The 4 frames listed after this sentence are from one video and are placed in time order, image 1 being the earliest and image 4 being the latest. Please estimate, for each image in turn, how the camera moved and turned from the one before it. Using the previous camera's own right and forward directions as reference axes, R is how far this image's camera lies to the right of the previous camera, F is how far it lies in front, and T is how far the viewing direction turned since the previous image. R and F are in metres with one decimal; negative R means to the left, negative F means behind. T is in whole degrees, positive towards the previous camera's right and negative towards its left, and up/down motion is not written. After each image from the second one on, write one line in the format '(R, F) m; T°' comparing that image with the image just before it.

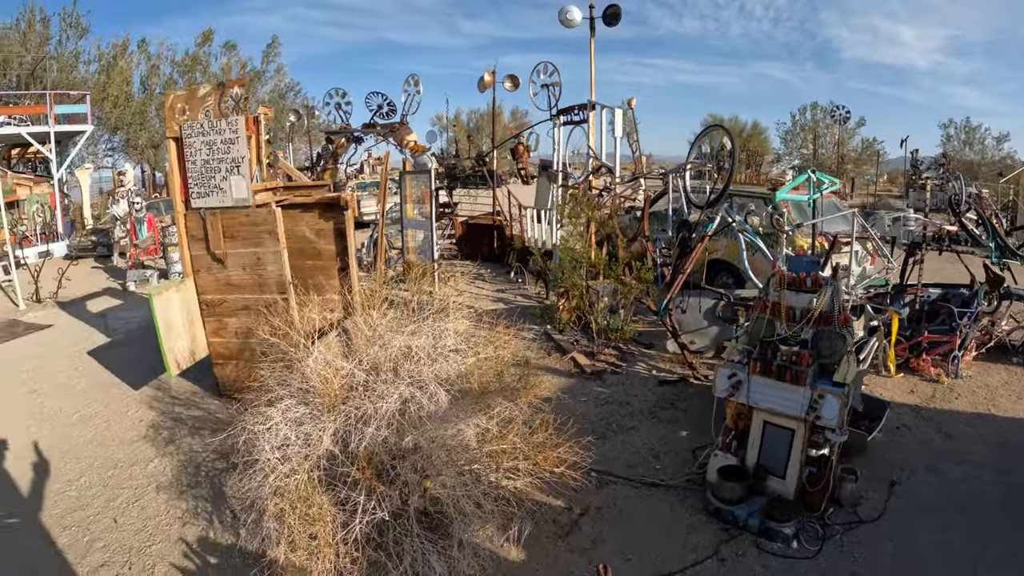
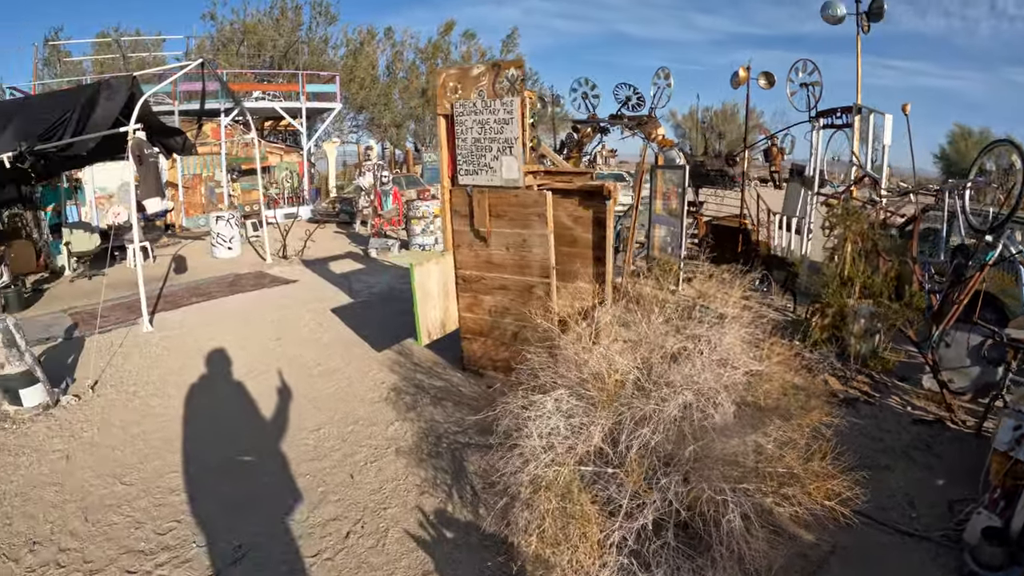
(-0.8, +0.1) m; -14°
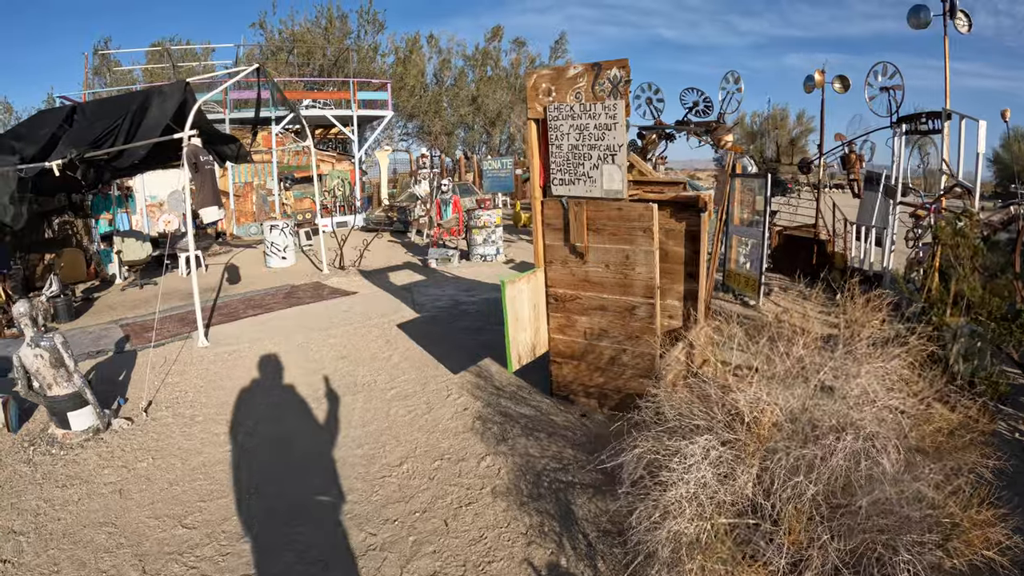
(-0.5, +0.4) m; -3°
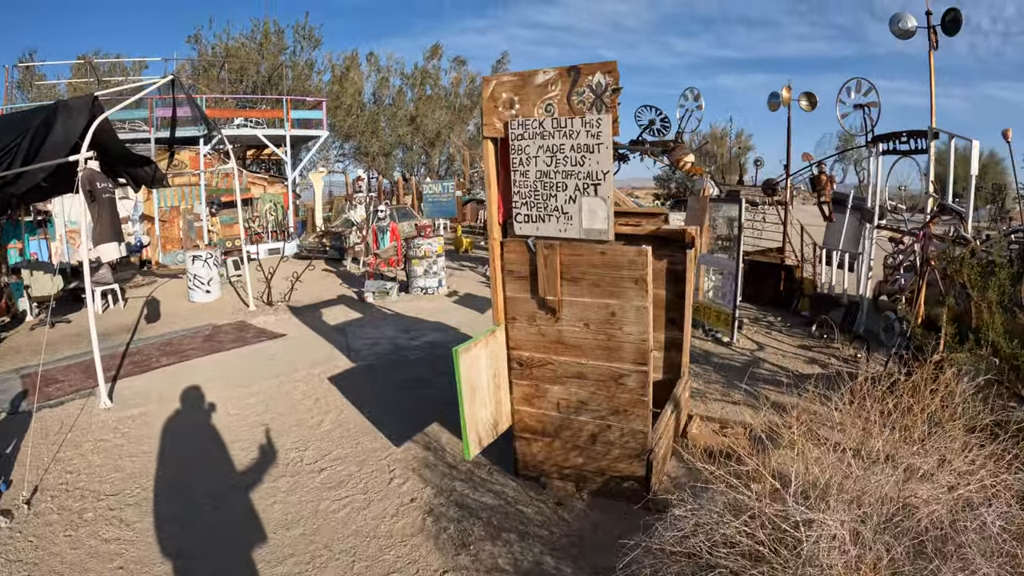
(0.0, +1.0) m; +5°
